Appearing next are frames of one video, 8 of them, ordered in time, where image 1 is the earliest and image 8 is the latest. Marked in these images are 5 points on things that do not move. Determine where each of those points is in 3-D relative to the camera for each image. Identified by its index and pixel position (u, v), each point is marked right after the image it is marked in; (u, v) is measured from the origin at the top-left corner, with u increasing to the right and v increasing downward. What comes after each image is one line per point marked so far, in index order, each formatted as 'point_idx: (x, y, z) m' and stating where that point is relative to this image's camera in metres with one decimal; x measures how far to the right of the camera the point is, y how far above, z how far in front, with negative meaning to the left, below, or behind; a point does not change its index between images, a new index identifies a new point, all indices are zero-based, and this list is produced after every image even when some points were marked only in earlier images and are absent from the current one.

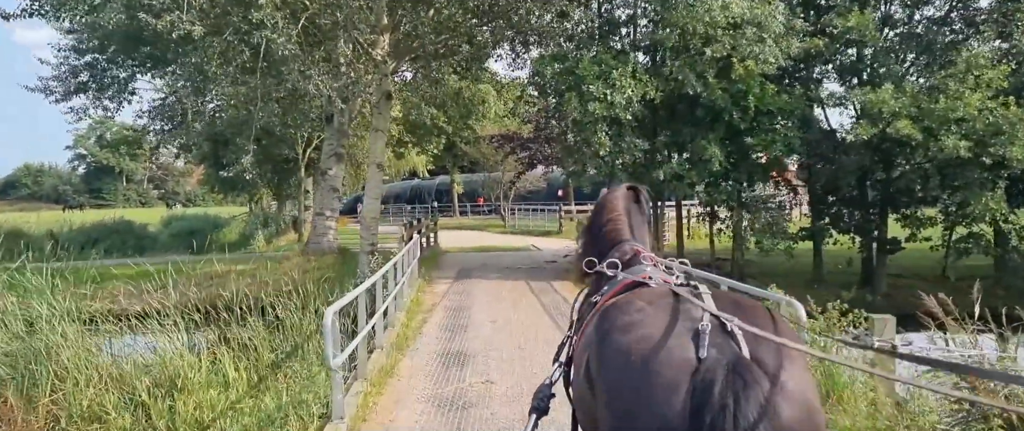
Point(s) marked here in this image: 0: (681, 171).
0: (+3.6, +1.0, +14.4) m
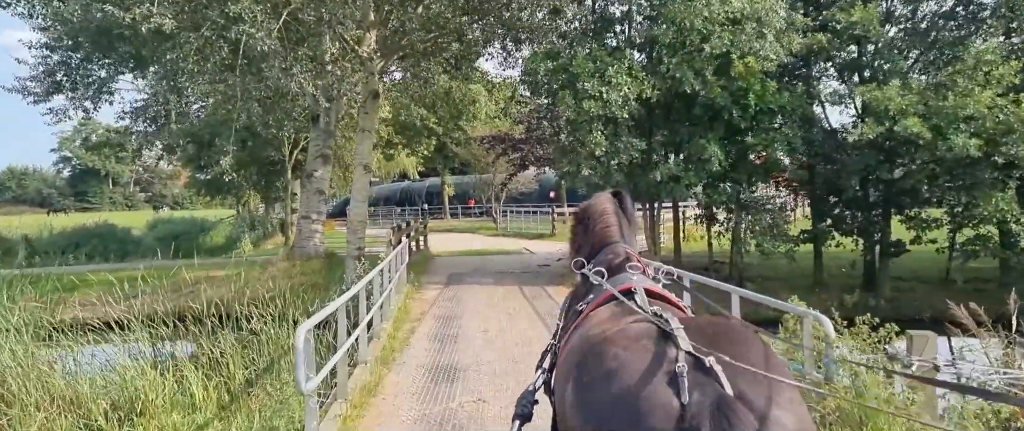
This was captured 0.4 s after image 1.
0: (+3.5, +0.9, +13.9) m
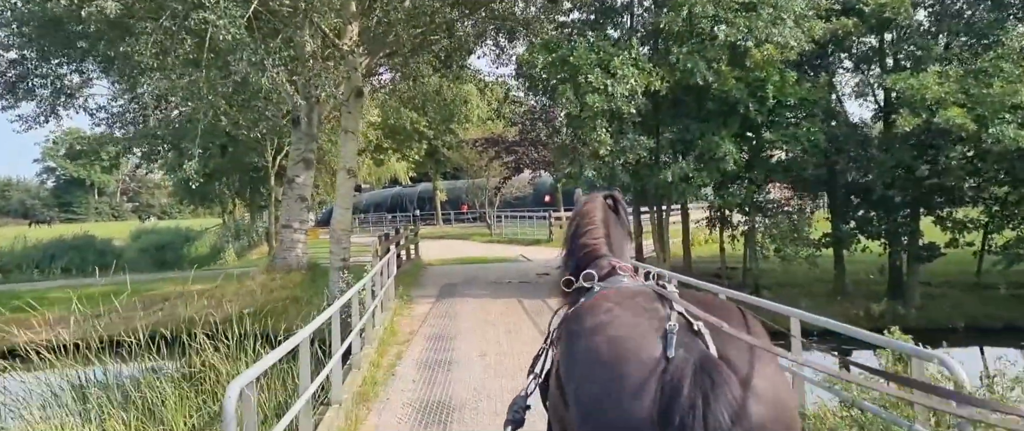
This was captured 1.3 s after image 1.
0: (+3.4, +0.8, +12.8) m
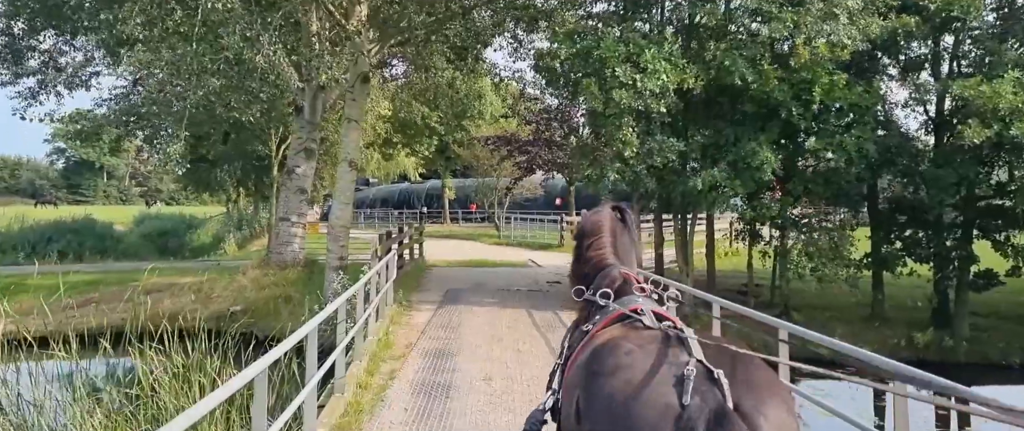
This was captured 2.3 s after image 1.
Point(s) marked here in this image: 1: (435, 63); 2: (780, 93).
0: (+3.7, +0.6, +11.6) m
1: (-1.8, +3.4, +15.2) m
2: (+4.4, +2.0, +11.0) m
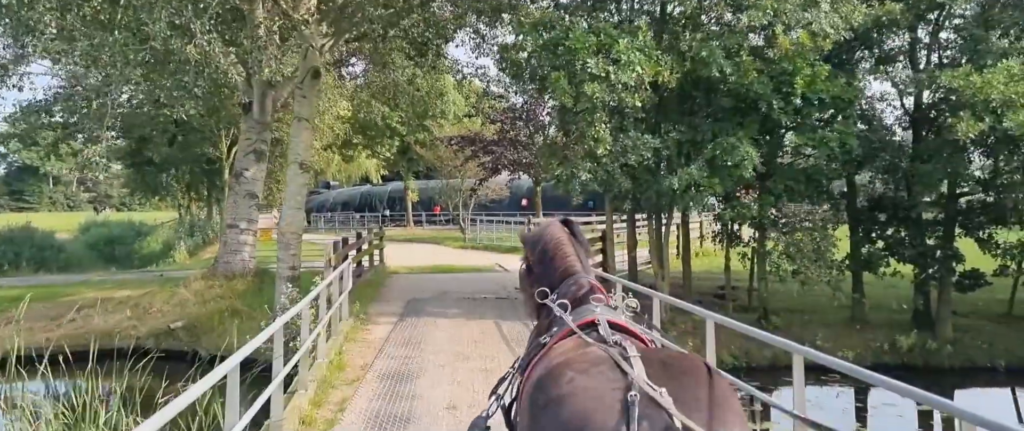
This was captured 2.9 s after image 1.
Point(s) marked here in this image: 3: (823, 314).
0: (+3.1, +0.6, +11.0) m
1: (-2.6, +3.3, +14.2) m
2: (+3.8, +2.0, +10.3) m
3: (+6.1, -1.9, +13.1) m
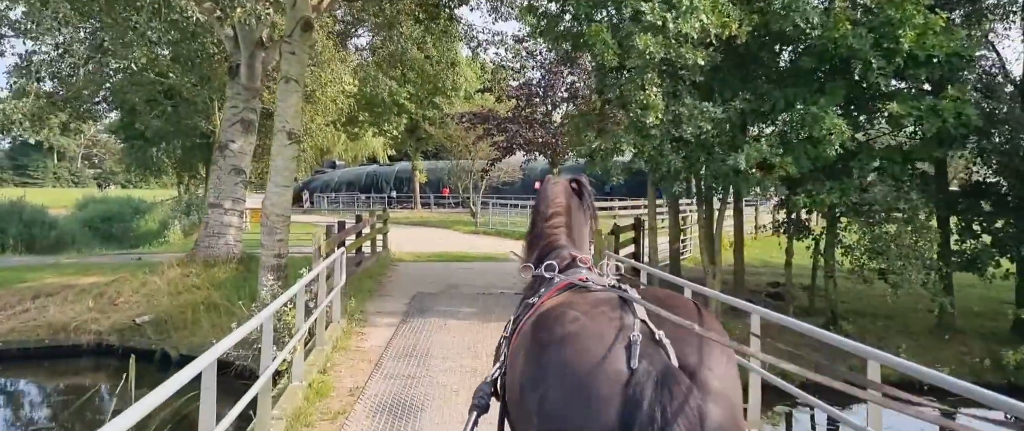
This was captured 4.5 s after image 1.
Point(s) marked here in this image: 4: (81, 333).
0: (+3.5, +0.8, +8.9) m
1: (-2.1, +3.7, +12.2) m
2: (+4.2, +2.1, +8.3) m
3: (+6.4, -1.7, +11.1) m
4: (-7.2, -2.0, +11.3) m
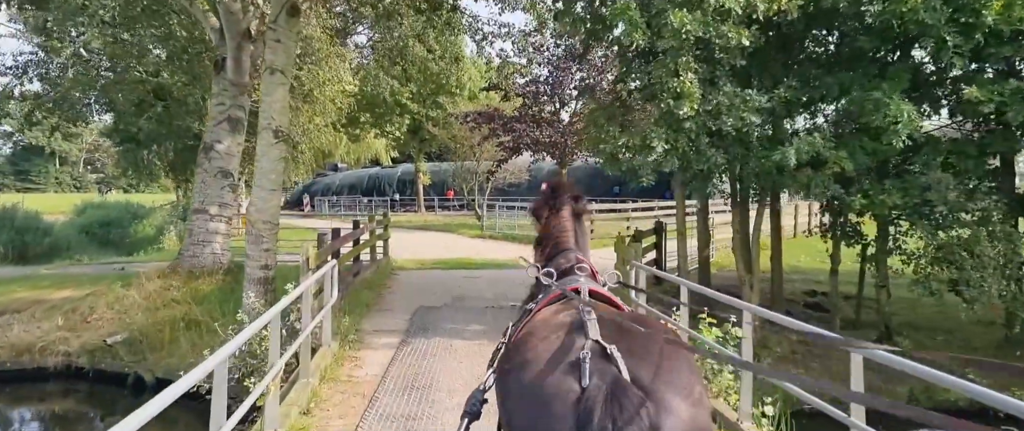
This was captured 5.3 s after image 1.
0: (+3.6, +0.8, +7.8) m
1: (-1.9, +3.6, +11.1) m
2: (+4.4, +2.1, +7.1) m
3: (+6.6, -1.8, +9.9) m
4: (-7.0, -2.1, +10.1) m
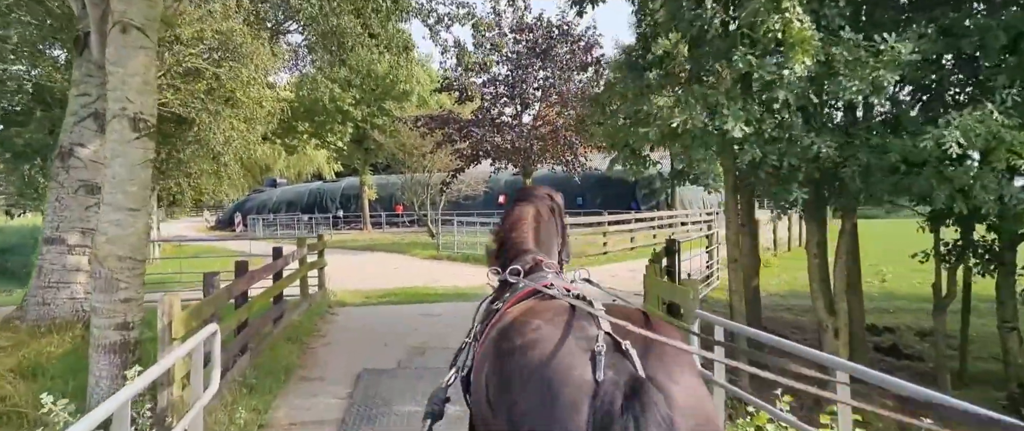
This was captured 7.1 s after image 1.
0: (+3.6, +0.6, +5.0) m
1: (-2.3, +3.3, +7.9) m
2: (+4.3, +2.0, +4.4) m
3: (+6.5, -1.9, +7.3) m
4: (-7.1, -2.5, +6.5) m
